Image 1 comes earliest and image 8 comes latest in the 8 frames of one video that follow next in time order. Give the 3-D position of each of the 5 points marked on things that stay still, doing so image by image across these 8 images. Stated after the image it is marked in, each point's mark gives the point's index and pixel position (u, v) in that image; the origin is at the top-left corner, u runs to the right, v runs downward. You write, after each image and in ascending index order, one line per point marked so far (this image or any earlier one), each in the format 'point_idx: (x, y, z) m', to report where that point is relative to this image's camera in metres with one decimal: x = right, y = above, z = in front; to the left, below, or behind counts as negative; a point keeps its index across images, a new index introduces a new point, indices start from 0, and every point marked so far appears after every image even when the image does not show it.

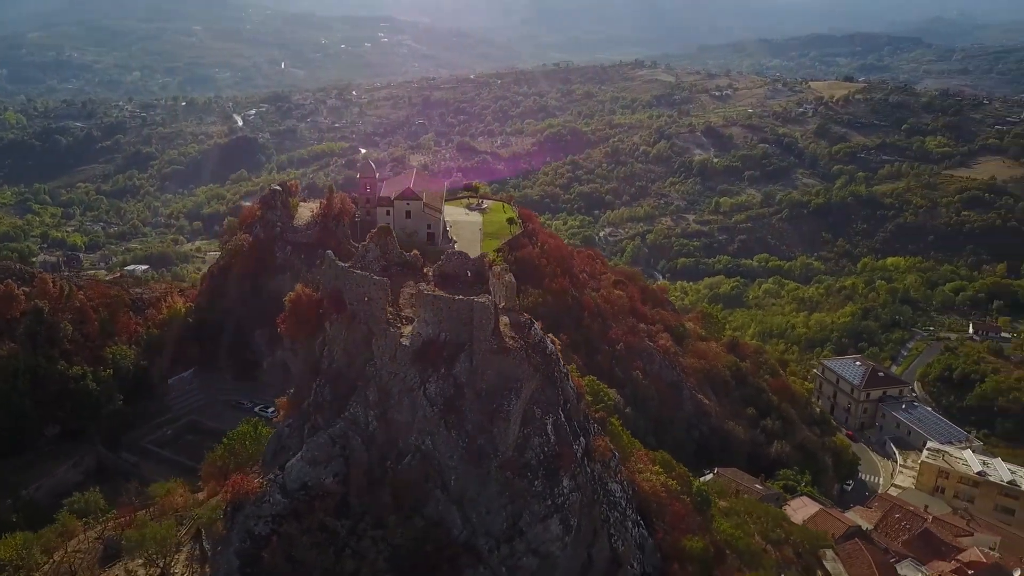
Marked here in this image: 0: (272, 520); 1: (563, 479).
0: (-3.5, -3.4, +12.3) m
1: (+1.0, -3.1, +13.4) m
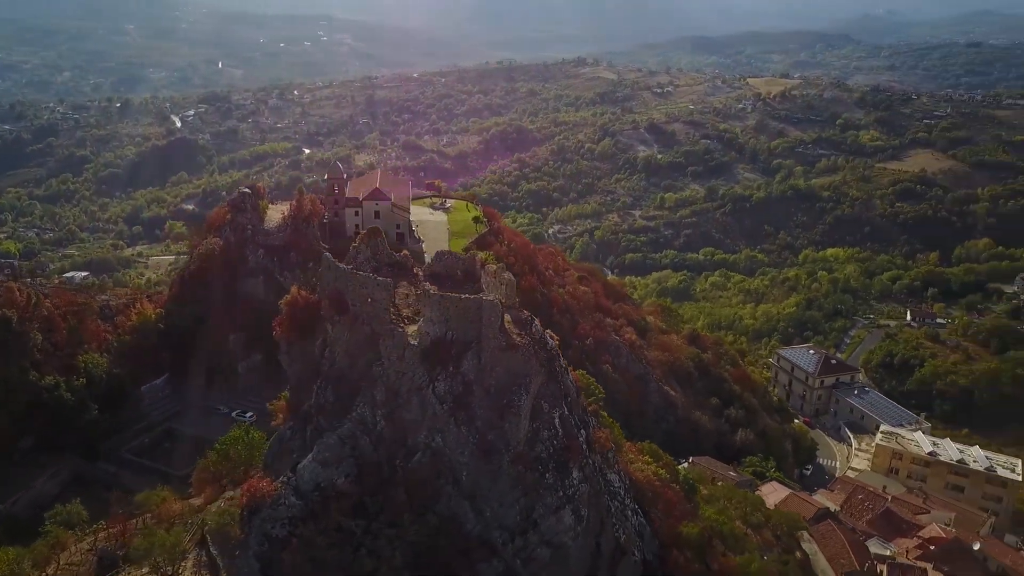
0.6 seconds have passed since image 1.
0: (-3.3, -3.5, +12.4) m
1: (+1.1, -3.0, +13.8) m
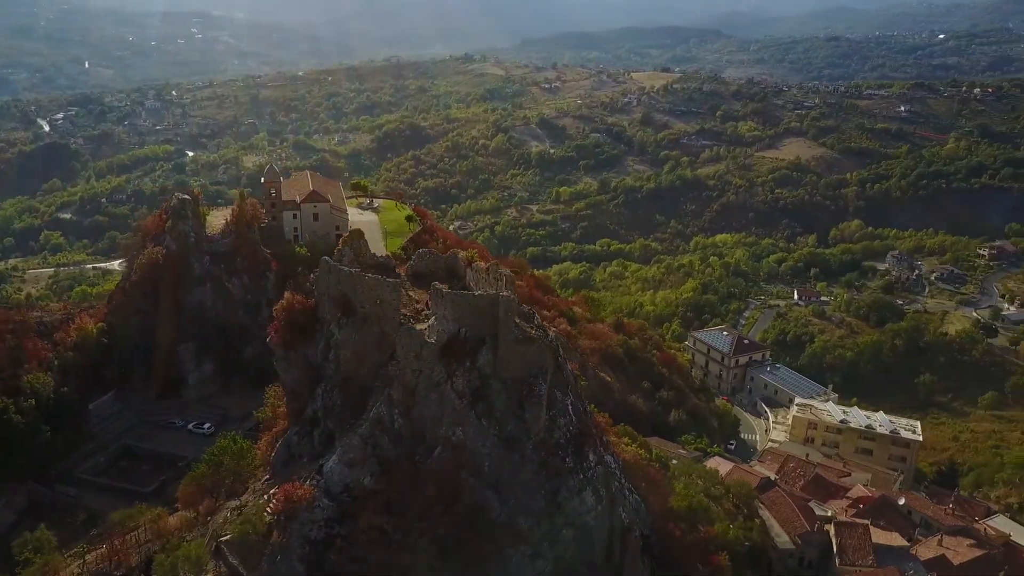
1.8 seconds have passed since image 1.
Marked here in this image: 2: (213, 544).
0: (-2.8, -3.6, +12.5) m
1: (+1.4, -2.9, +14.5) m
2: (-5.1, -4.3, +14.0) m
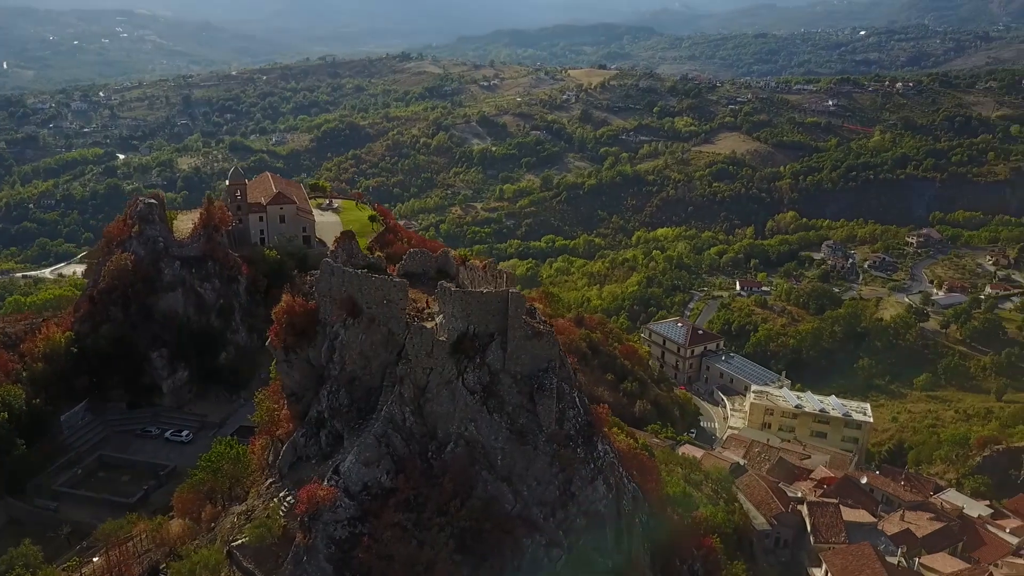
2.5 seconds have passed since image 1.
0: (-2.5, -3.6, +12.7) m
1: (+1.5, -2.8, +14.9) m
2: (-4.8, -4.4, +14.0) m
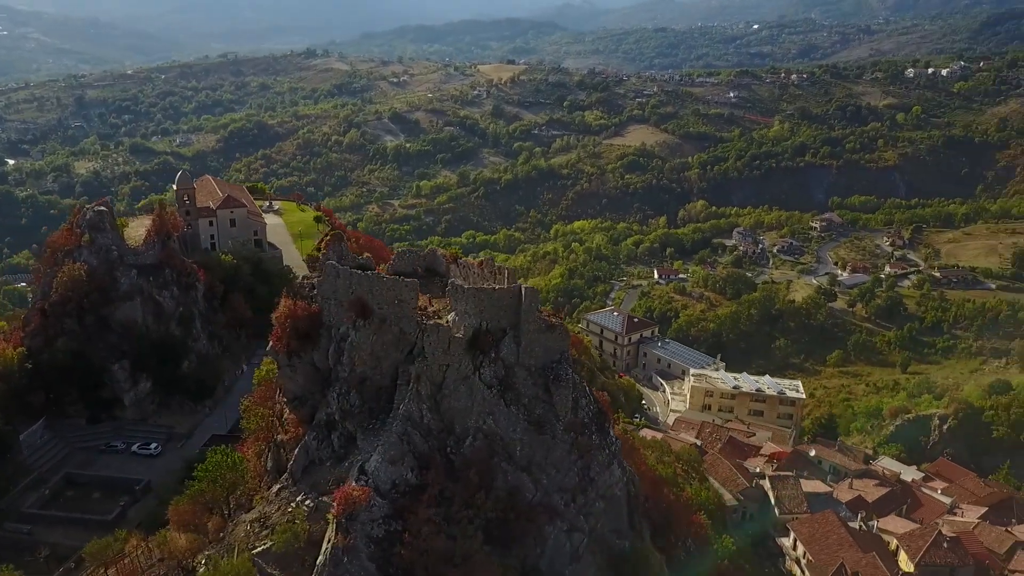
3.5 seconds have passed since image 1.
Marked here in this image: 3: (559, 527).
0: (-2.0, -3.6, +12.8) m
1: (+1.7, -2.6, +15.5) m
2: (-4.4, -4.5, +13.9) m
3: (+0.8, -4.0, +14.1) m
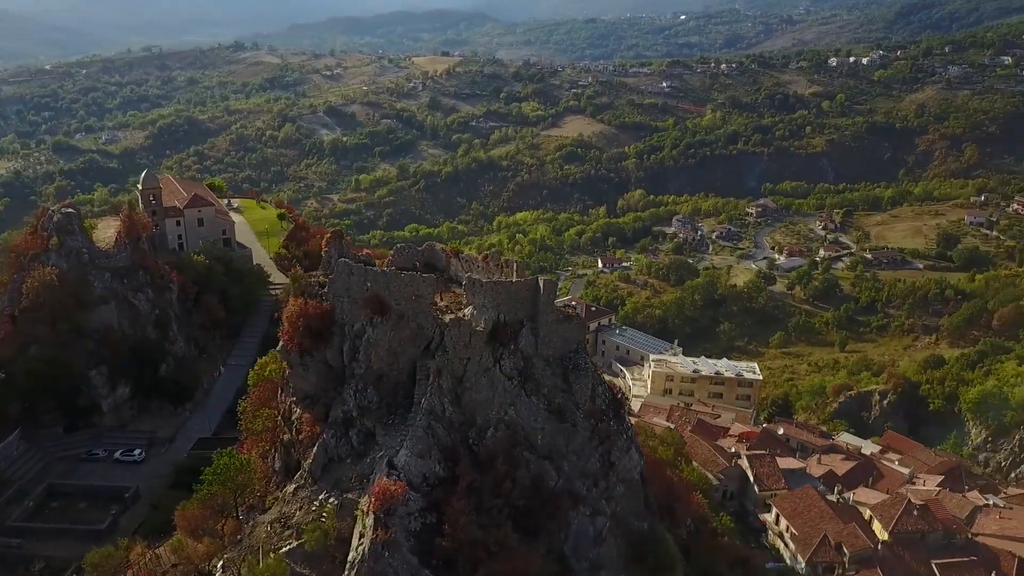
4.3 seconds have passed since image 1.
0: (-1.4, -3.5, +12.9) m
1: (+2.0, -2.4, +15.9) m
2: (-3.9, -4.4, +13.8) m
3: (+1.2, -3.9, +14.4) m
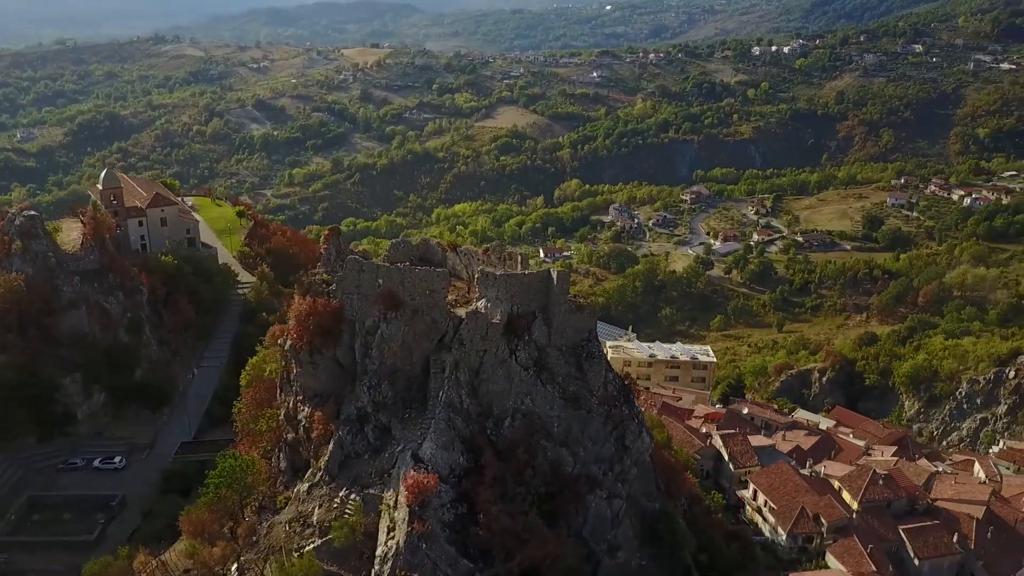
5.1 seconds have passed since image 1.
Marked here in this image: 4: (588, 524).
0: (-1.0, -3.4, +13.1) m
1: (+2.2, -2.2, +16.4) m
2: (-3.5, -4.4, +13.8) m
3: (+1.6, -3.7, +14.8) m
4: (+1.3, -4.1, +14.5) m
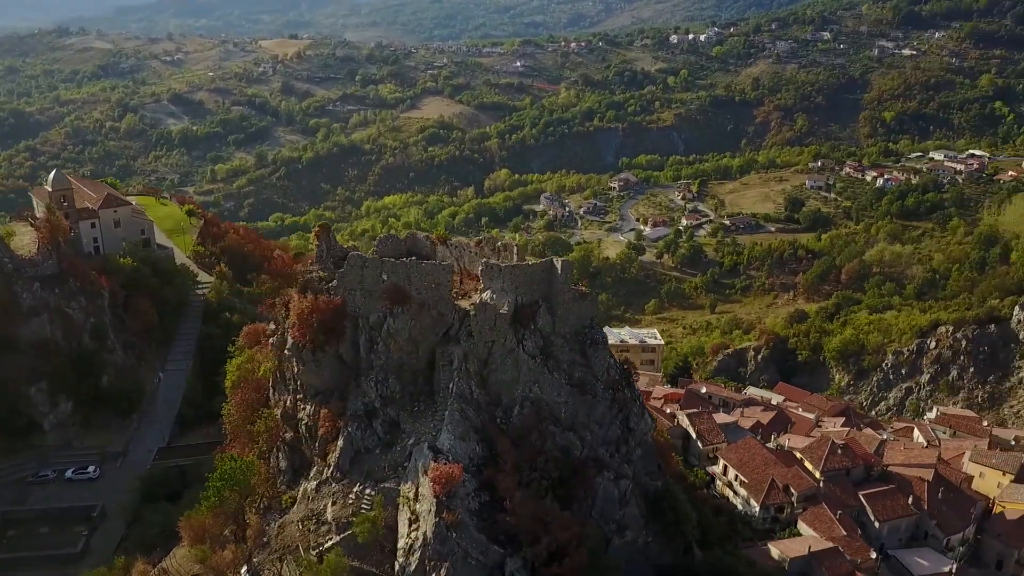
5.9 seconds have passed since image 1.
0: (-0.6, -3.3, +13.3) m
1: (+2.2, -2.0, +16.8) m
2: (-3.2, -4.4, +13.8) m
3: (+1.8, -3.5, +15.3) m
4: (+1.6, -3.9, +14.9) m
